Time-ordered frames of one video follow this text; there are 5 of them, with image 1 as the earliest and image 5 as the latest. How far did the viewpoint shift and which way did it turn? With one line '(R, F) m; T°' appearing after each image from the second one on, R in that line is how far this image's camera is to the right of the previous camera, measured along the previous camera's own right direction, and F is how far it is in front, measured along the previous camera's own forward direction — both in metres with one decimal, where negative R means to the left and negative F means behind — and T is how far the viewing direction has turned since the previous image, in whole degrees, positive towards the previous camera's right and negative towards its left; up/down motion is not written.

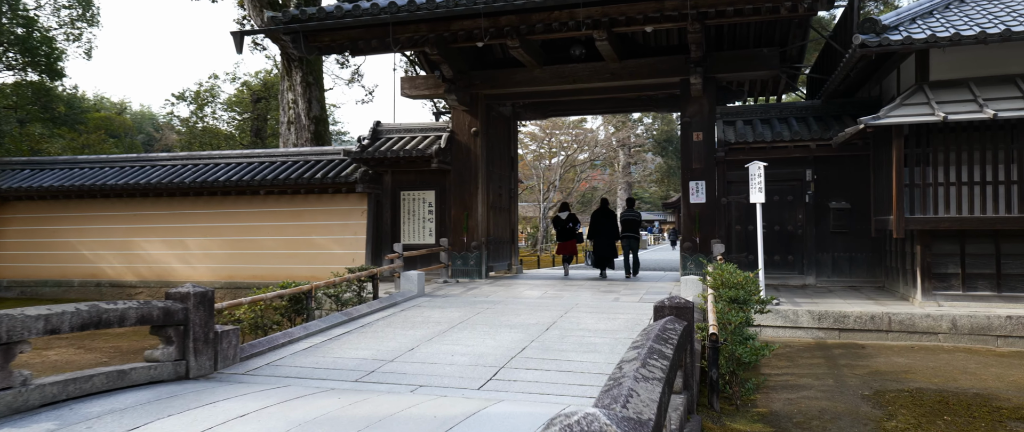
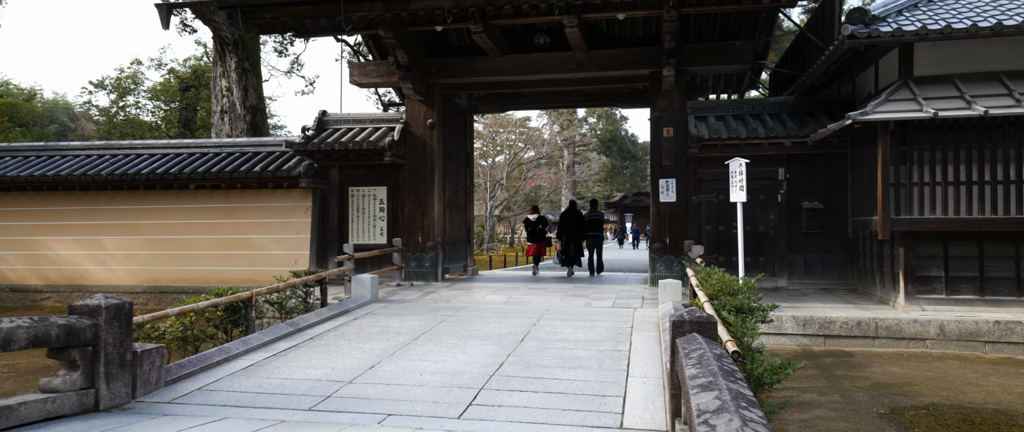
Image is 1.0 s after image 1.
(-0.3, +0.8) m; +5°
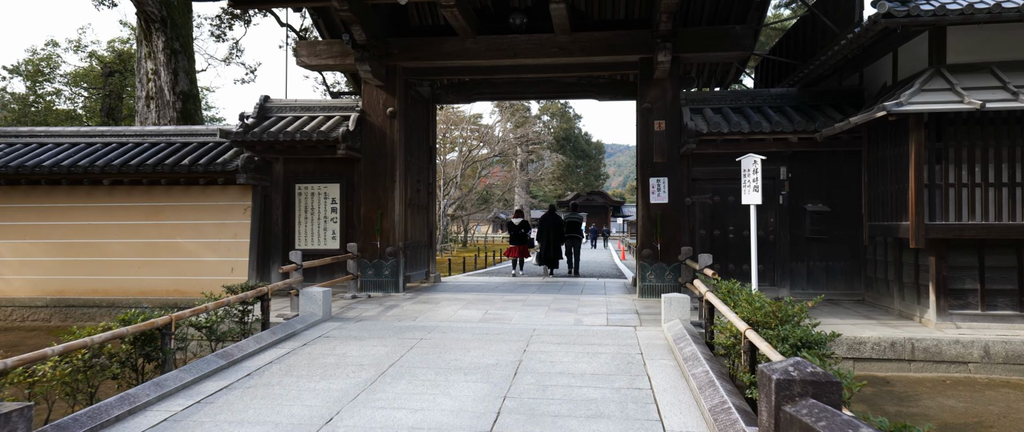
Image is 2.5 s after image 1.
(-0.4, +1.3) m; +5°
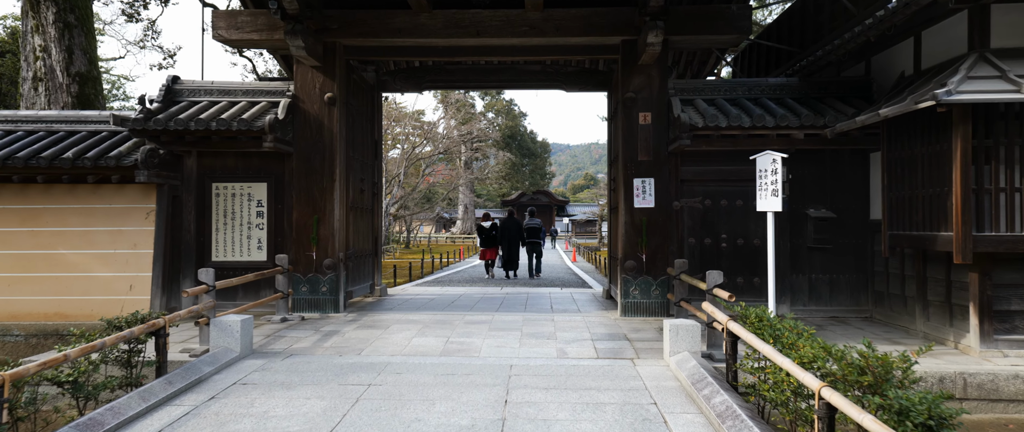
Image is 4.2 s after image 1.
(-0.3, +1.5) m; +5°
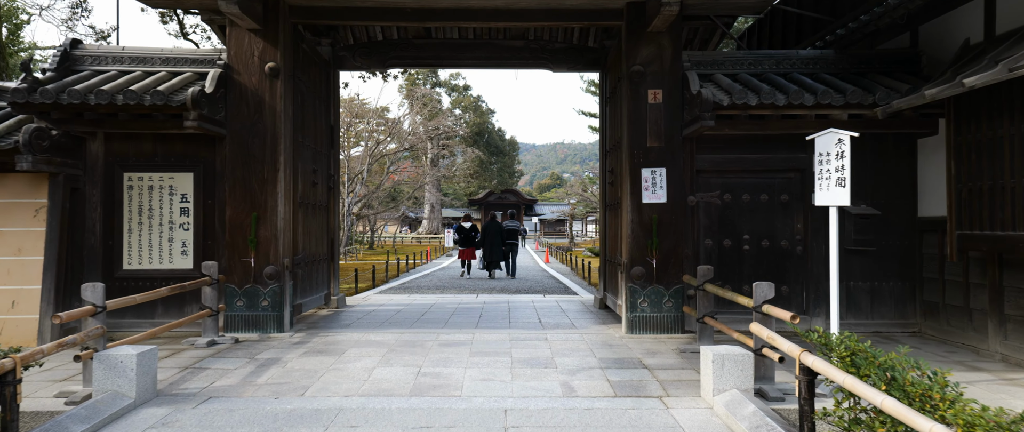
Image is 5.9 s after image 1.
(-0.2, +1.5) m; +3°
